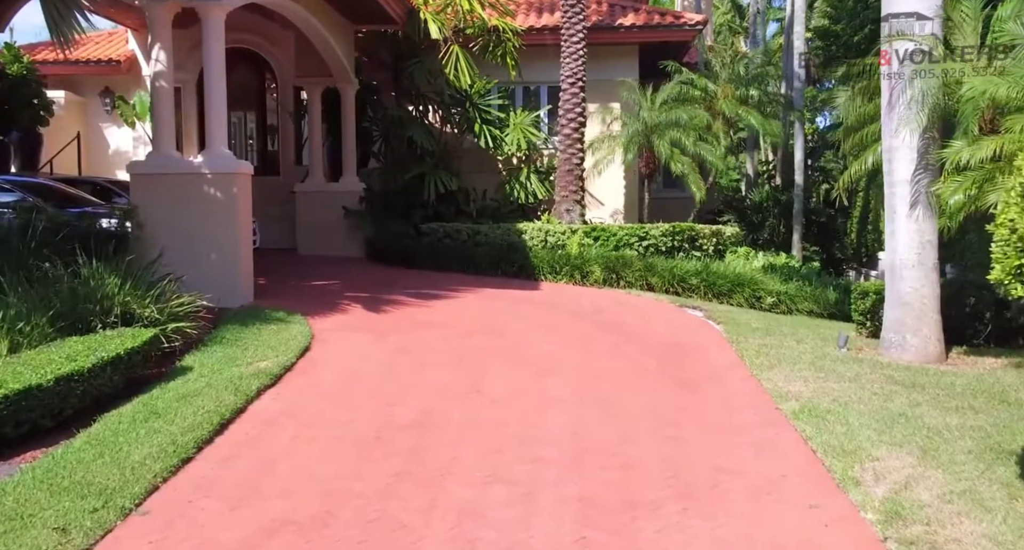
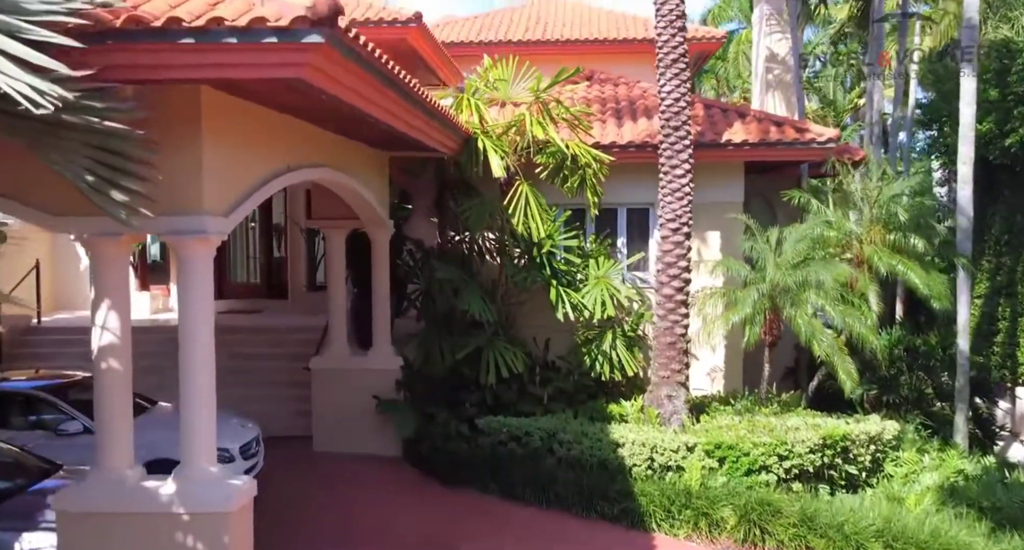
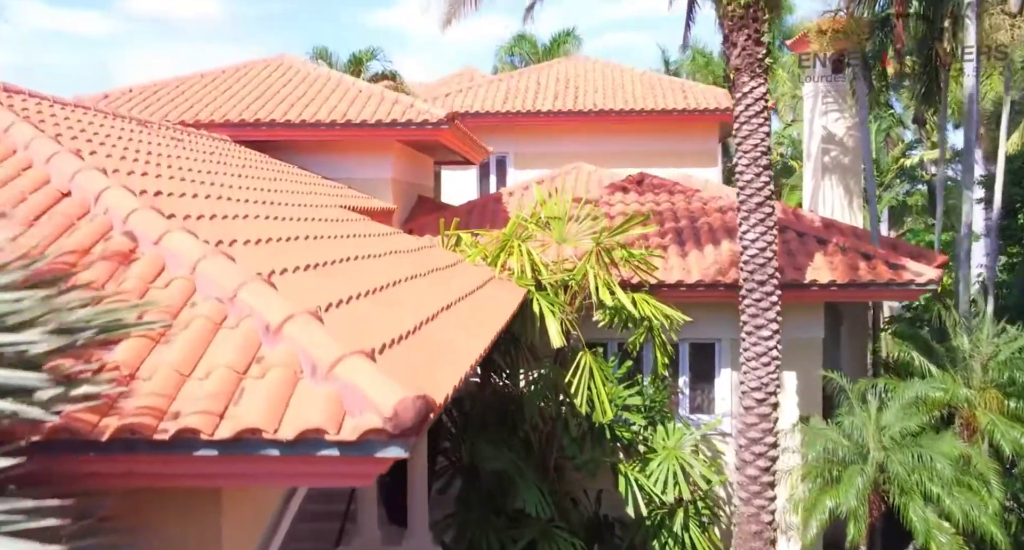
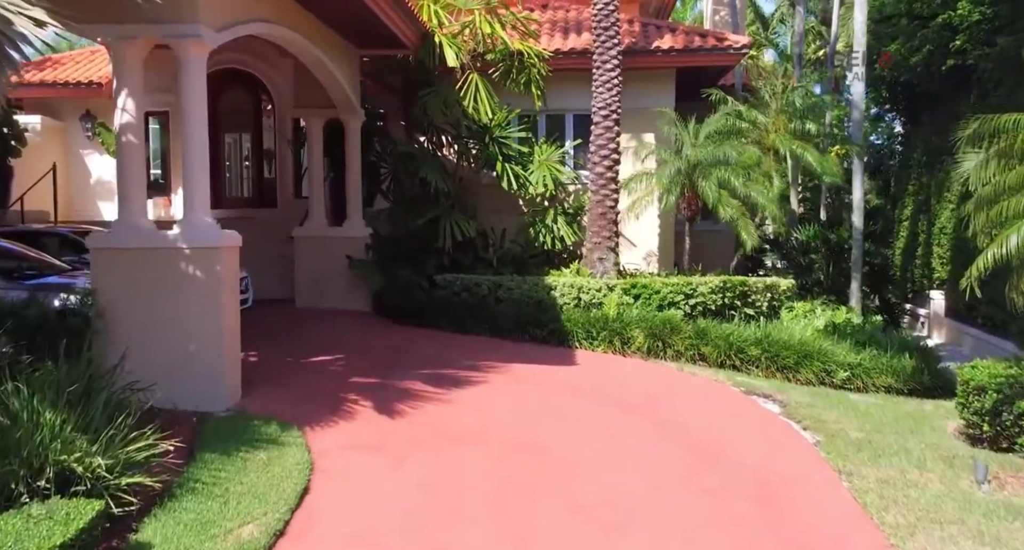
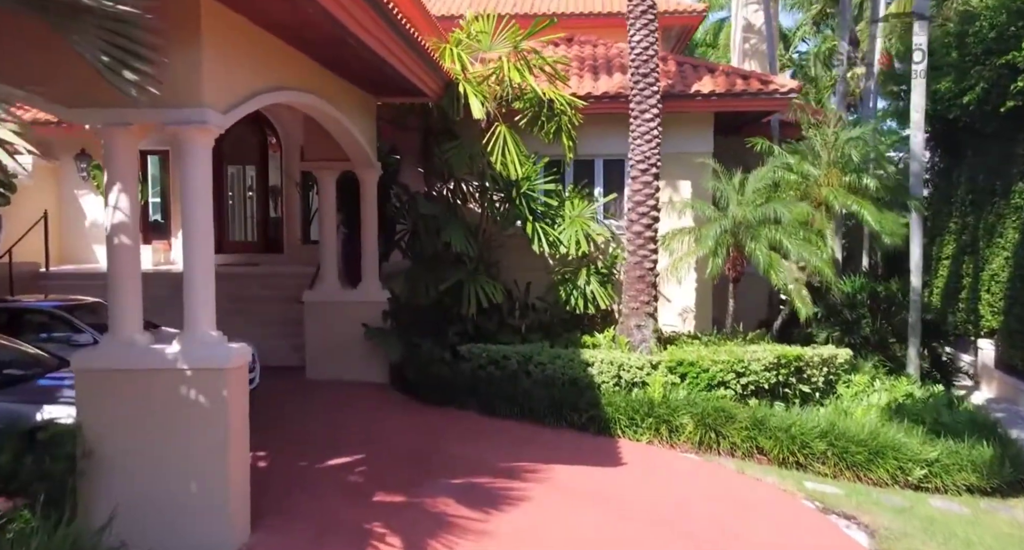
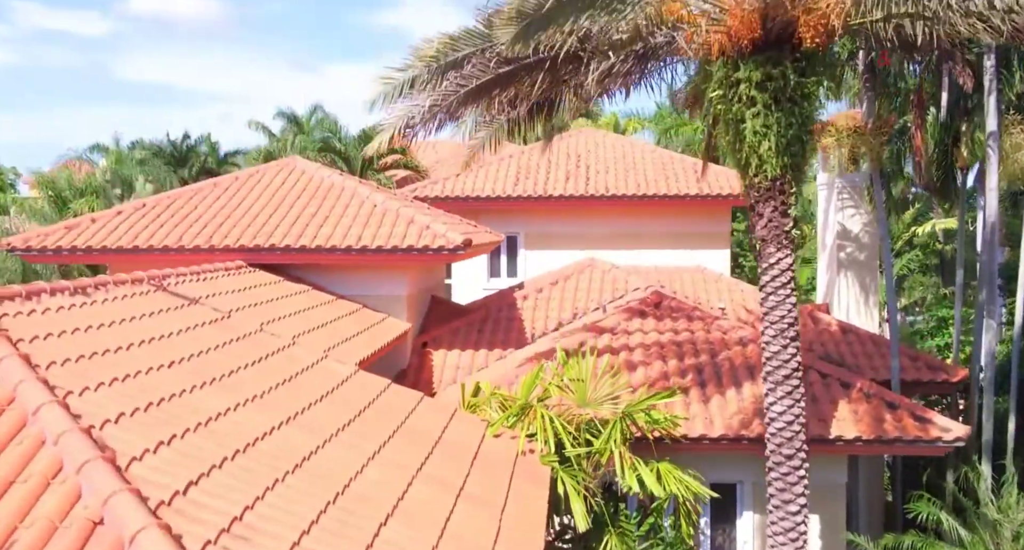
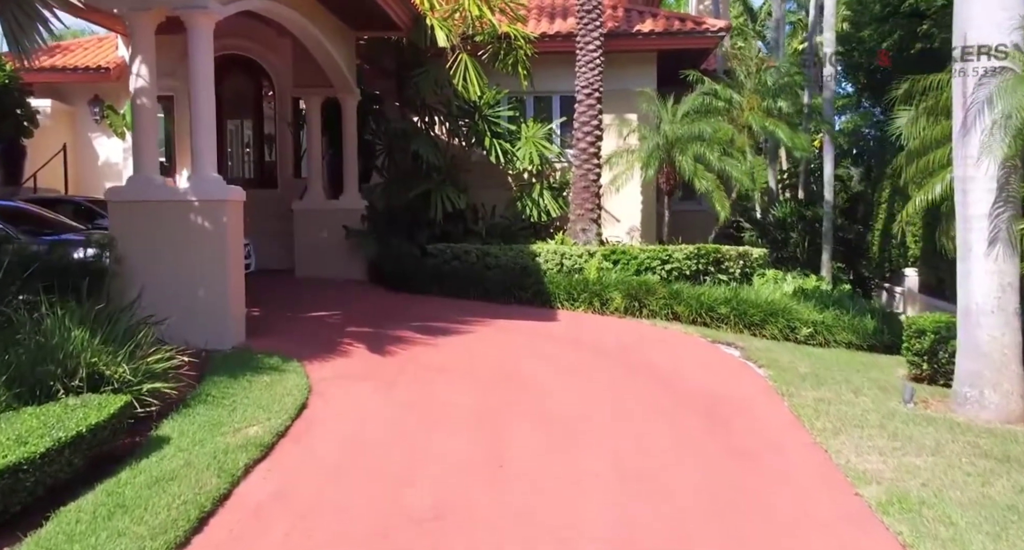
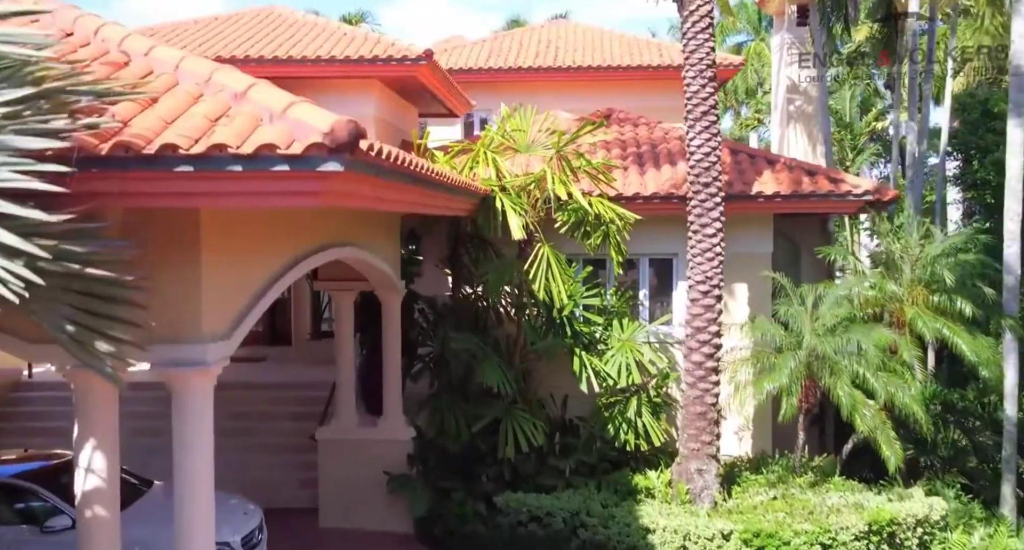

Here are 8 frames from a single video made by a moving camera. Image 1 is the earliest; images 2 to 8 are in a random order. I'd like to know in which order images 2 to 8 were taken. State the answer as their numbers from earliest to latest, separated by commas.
7, 4, 5, 2, 8, 3, 6
